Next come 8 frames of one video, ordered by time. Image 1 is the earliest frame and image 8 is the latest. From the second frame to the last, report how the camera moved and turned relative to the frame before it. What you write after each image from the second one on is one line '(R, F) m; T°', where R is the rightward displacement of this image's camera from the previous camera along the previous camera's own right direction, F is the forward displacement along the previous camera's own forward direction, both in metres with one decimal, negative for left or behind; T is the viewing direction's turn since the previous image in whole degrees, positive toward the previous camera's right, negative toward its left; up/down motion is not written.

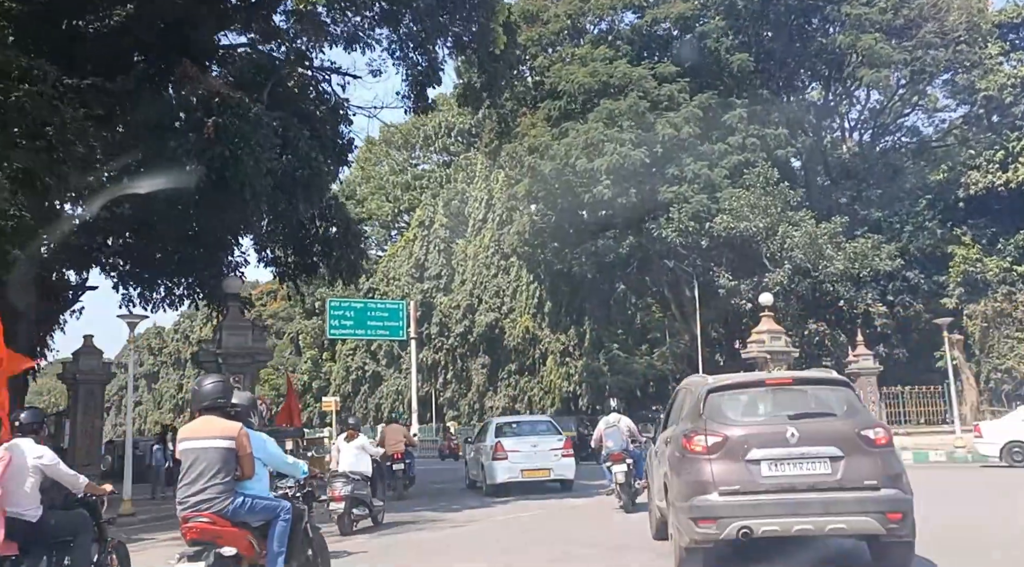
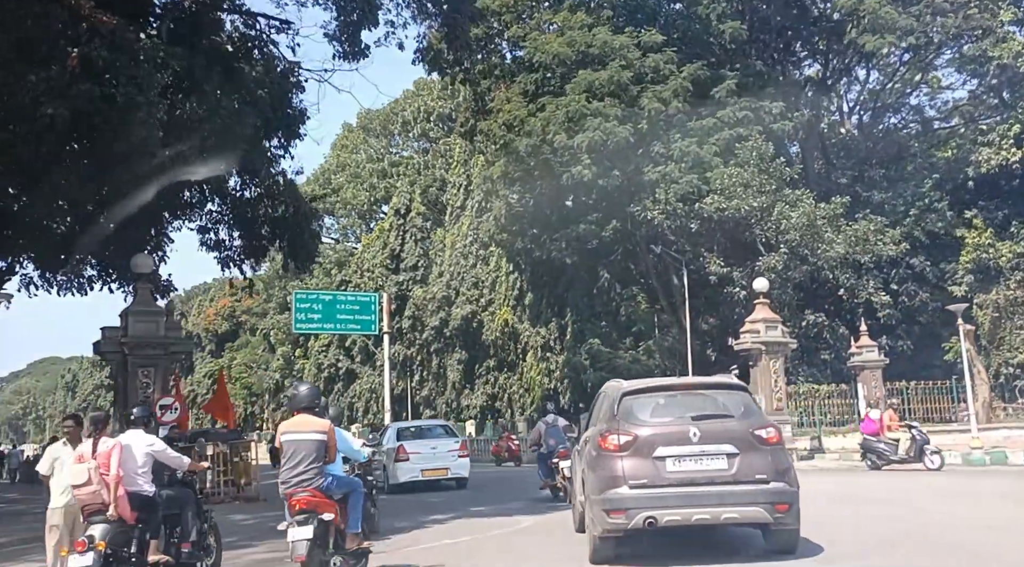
(+0.7, +2.7) m; 0°
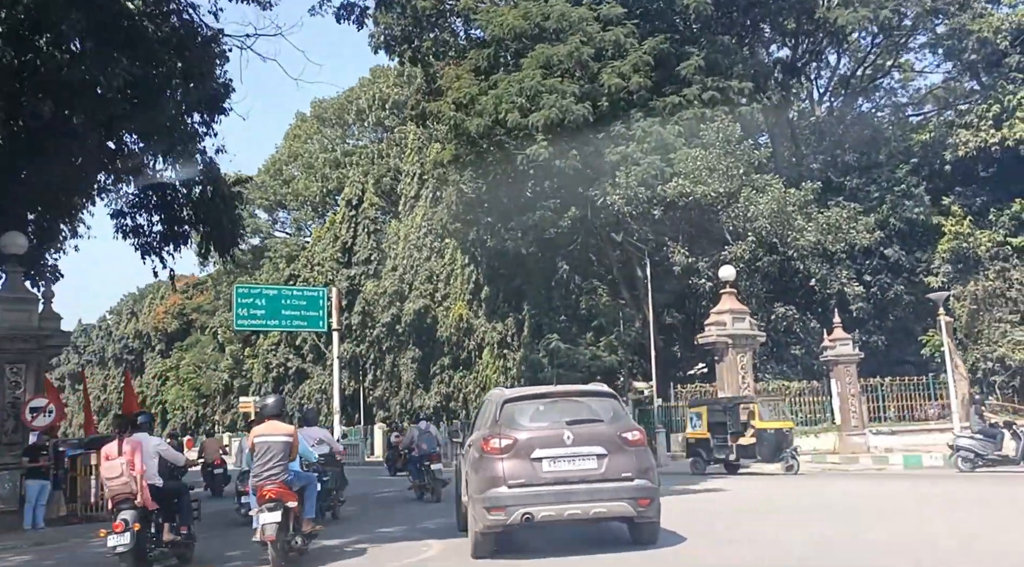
(+0.6, +2.1) m; +2°
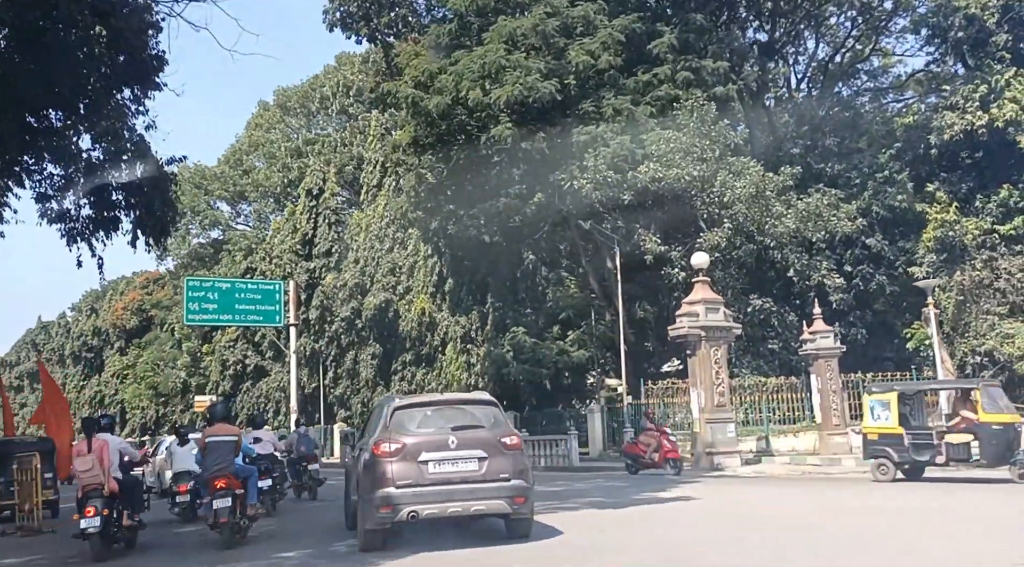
(+0.5, +1.8) m; +1°
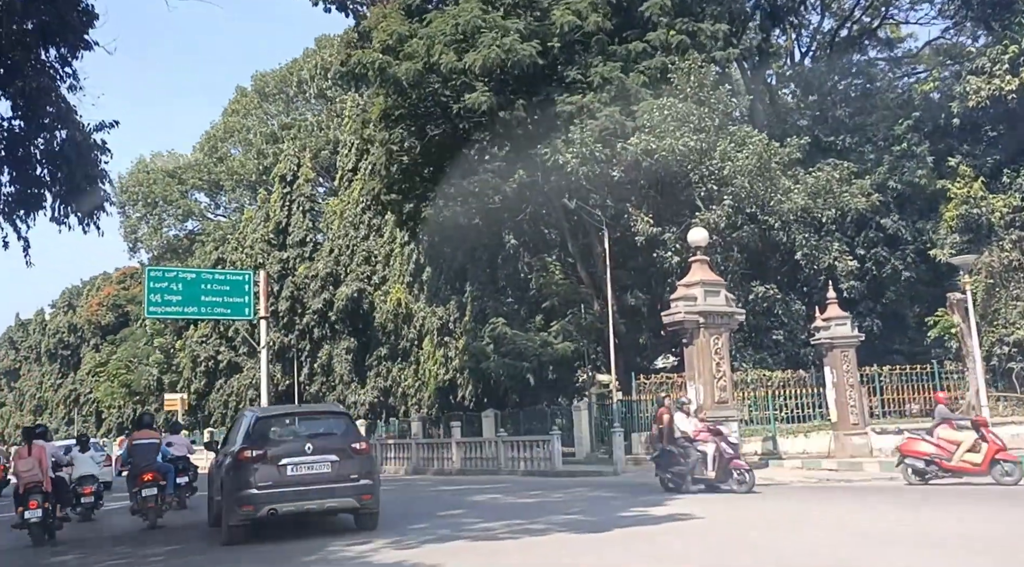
(+0.5, +2.6) m; 0°
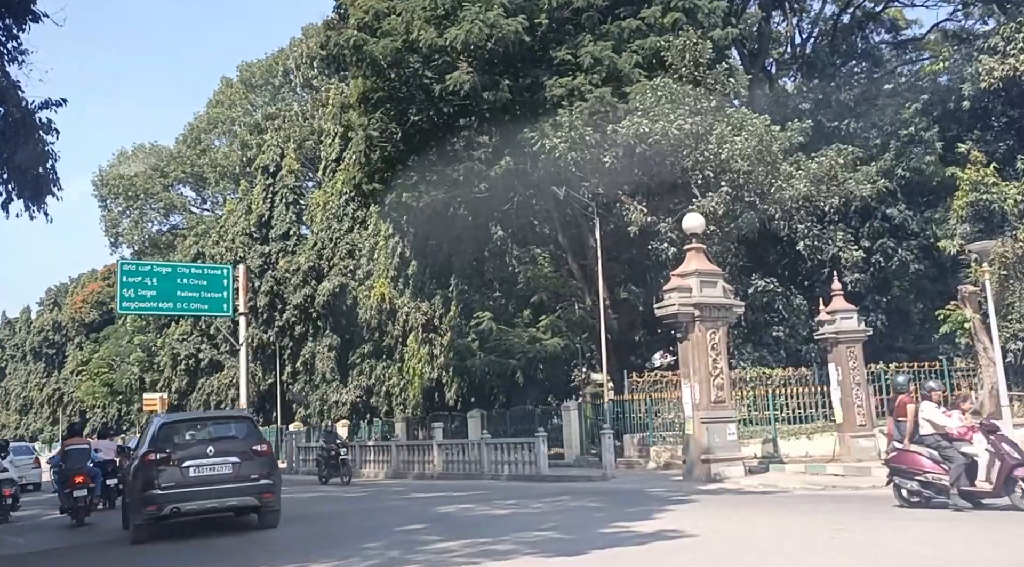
(+0.3, +1.4) m; 0°
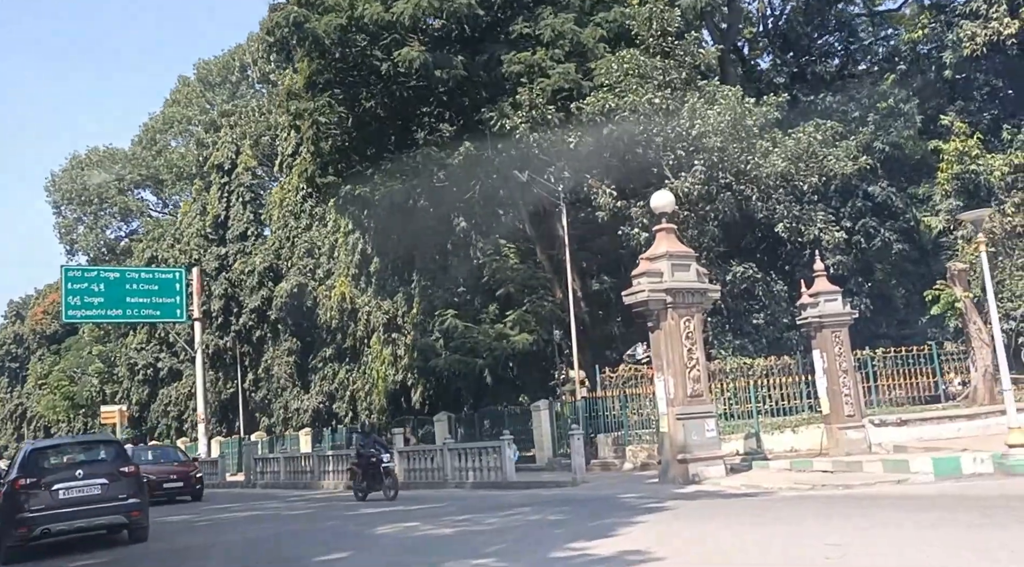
(+0.4, +1.5) m; +1°
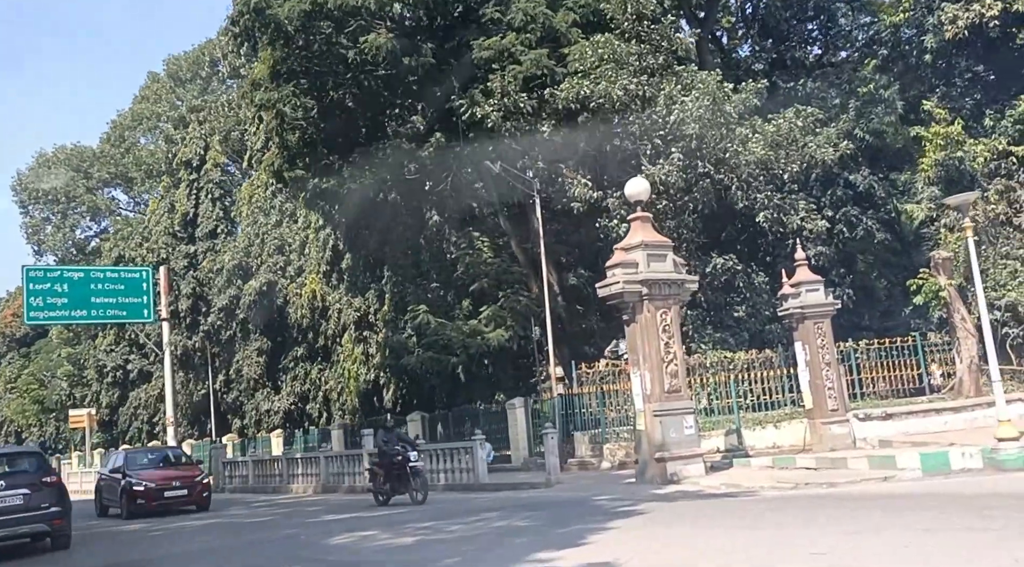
(+0.2, +0.7) m; +1°
